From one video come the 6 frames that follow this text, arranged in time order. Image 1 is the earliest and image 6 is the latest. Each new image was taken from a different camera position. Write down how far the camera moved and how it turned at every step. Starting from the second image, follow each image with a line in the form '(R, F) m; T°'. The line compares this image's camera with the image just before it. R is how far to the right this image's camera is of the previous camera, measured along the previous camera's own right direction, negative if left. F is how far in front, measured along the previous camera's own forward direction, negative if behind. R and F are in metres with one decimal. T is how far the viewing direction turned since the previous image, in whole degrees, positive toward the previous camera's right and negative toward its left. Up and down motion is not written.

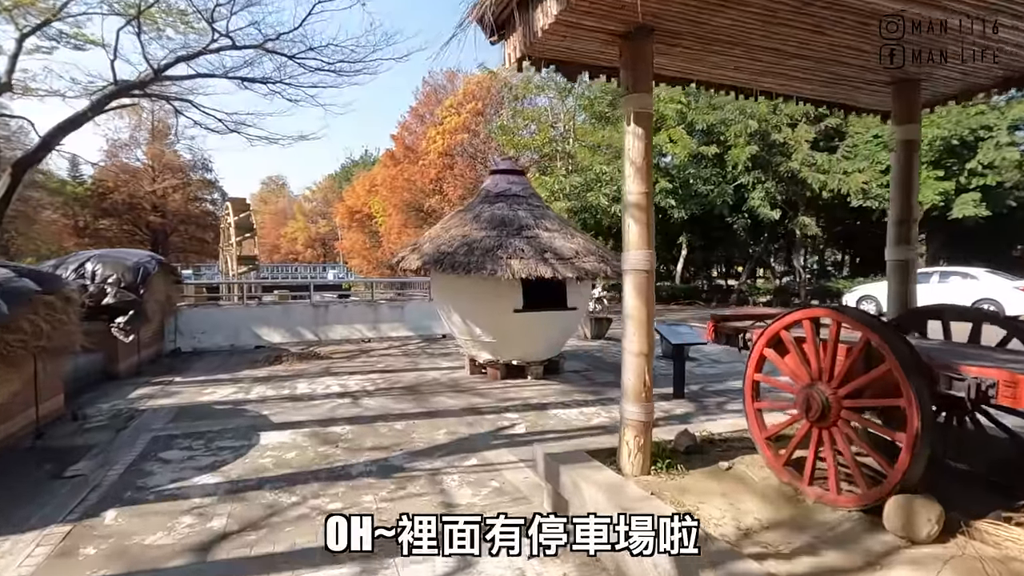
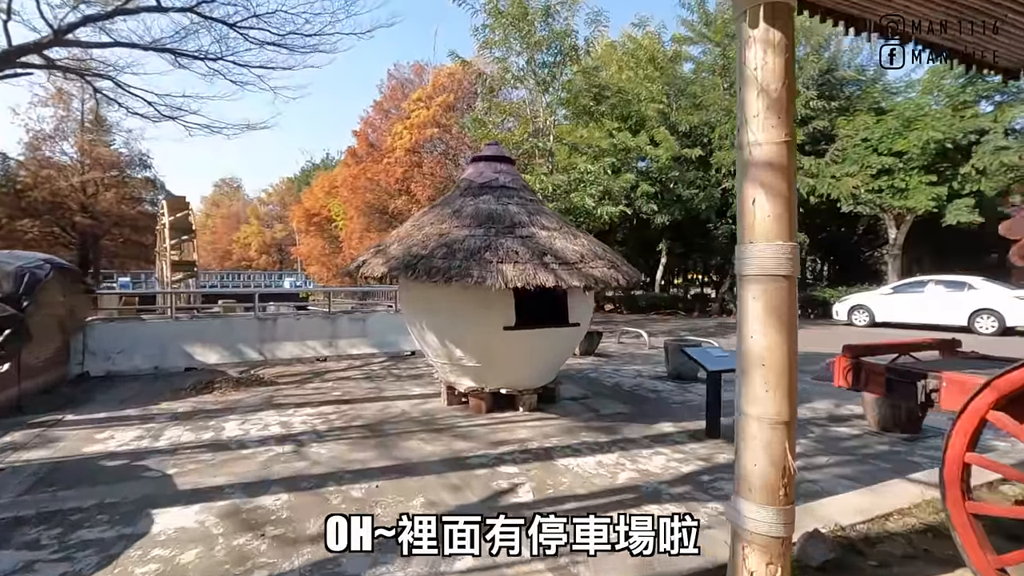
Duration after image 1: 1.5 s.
(-0.3, +1.5) m; +4°
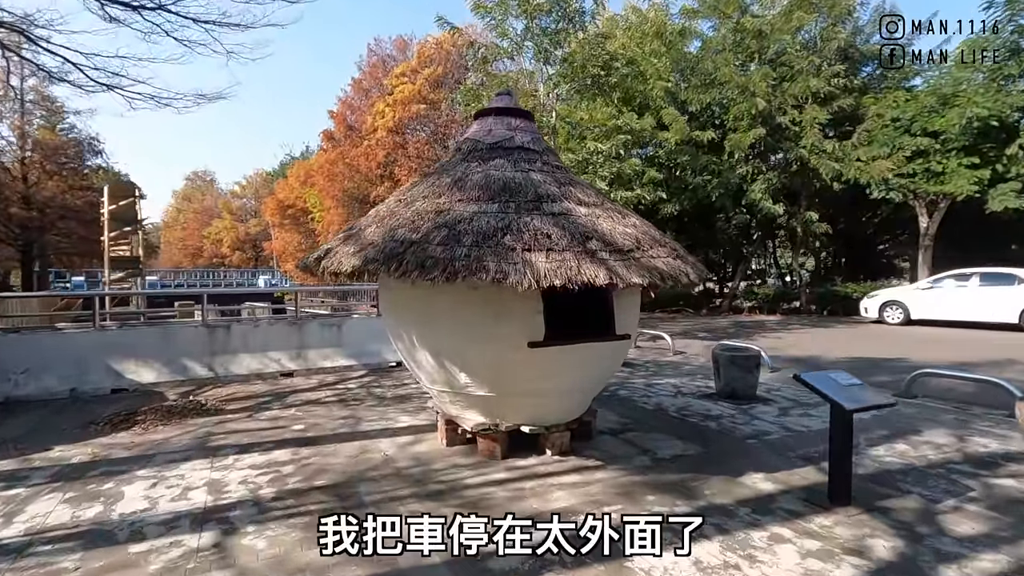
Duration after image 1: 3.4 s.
(-0.3, +1.8) m; +2°
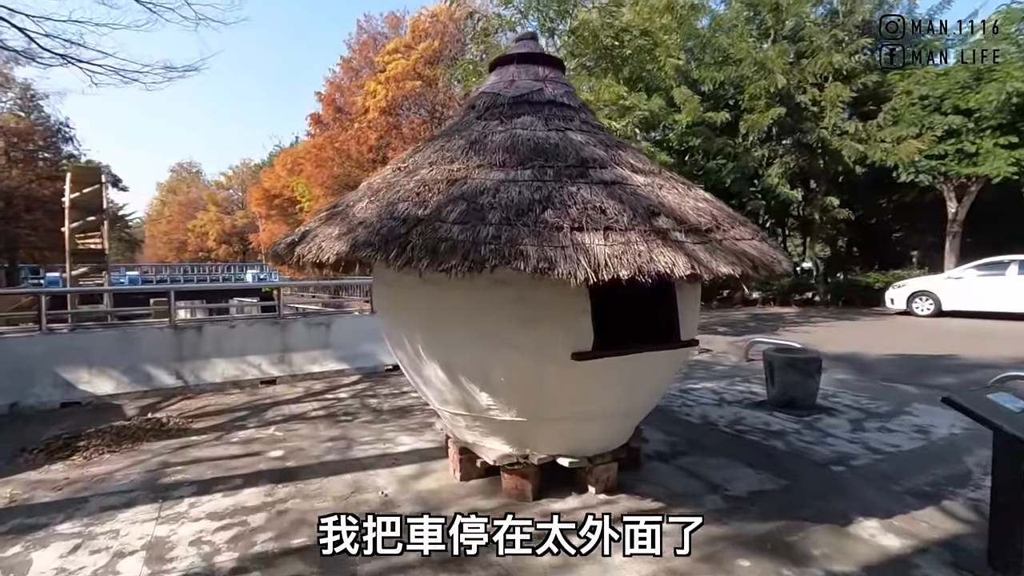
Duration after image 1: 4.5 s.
(-0.3, +1.0) m; +1°
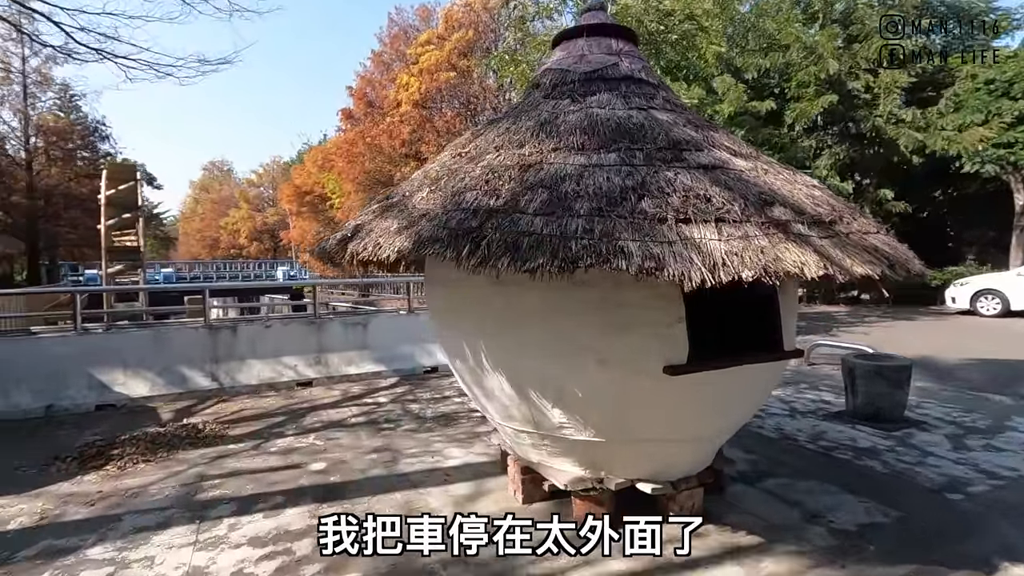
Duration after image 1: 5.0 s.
(-0.3, +0.4) m; -3°
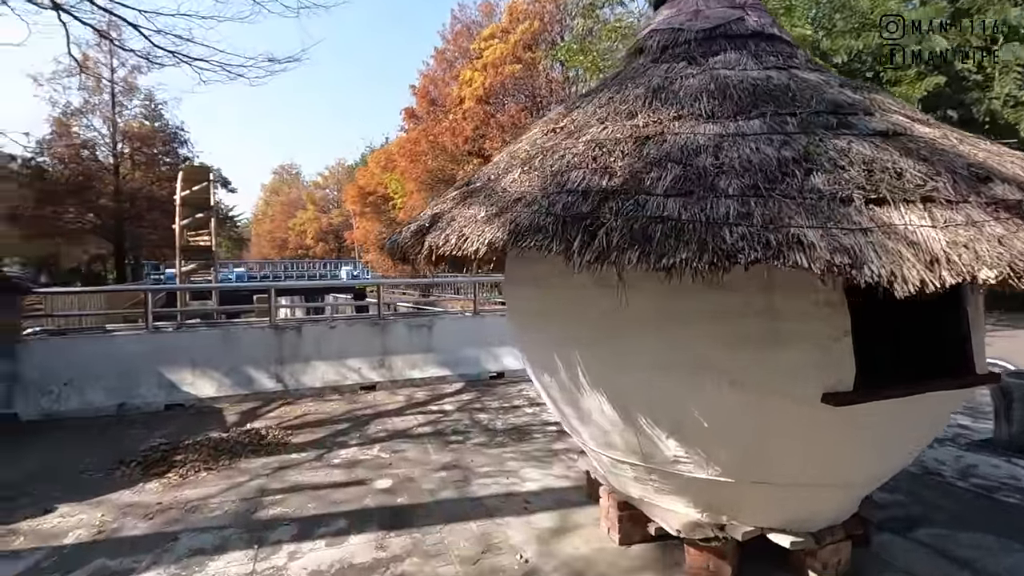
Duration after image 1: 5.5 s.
(-0.2, +0.5) m; -6°
